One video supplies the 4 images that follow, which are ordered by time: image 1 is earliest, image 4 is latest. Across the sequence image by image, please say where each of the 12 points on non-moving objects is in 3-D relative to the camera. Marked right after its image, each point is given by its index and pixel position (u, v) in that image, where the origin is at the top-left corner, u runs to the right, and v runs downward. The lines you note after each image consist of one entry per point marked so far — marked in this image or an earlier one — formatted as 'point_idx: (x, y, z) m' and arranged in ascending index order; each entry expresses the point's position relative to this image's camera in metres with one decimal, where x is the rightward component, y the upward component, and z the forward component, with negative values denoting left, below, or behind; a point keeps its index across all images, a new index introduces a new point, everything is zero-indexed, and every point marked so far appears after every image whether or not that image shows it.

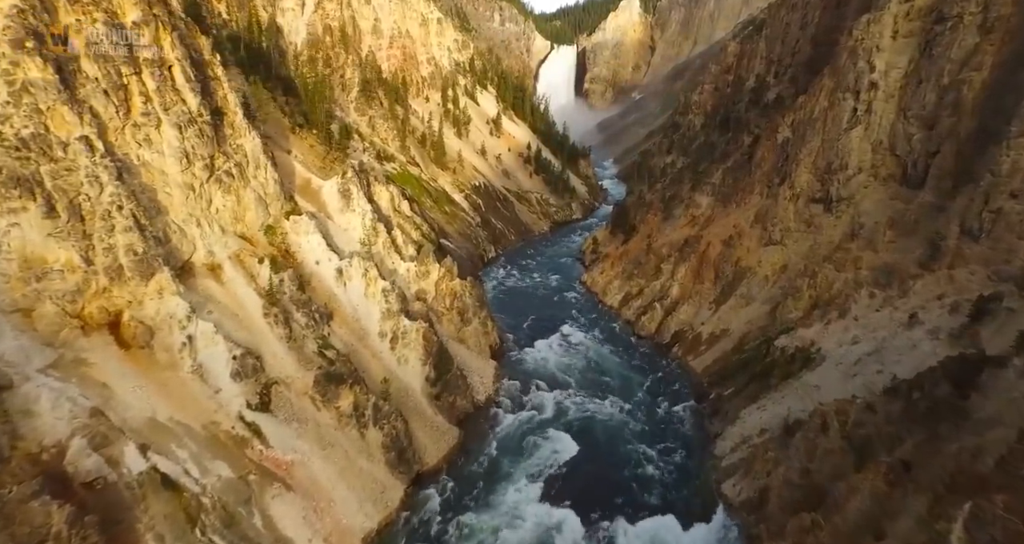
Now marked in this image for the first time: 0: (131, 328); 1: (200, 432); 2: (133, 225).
0: (-11.4, -1.7, +17.2) m
1: (-9.1, -4.7, +16.8) m
2: (-11.7, +1.5, +17.8) m
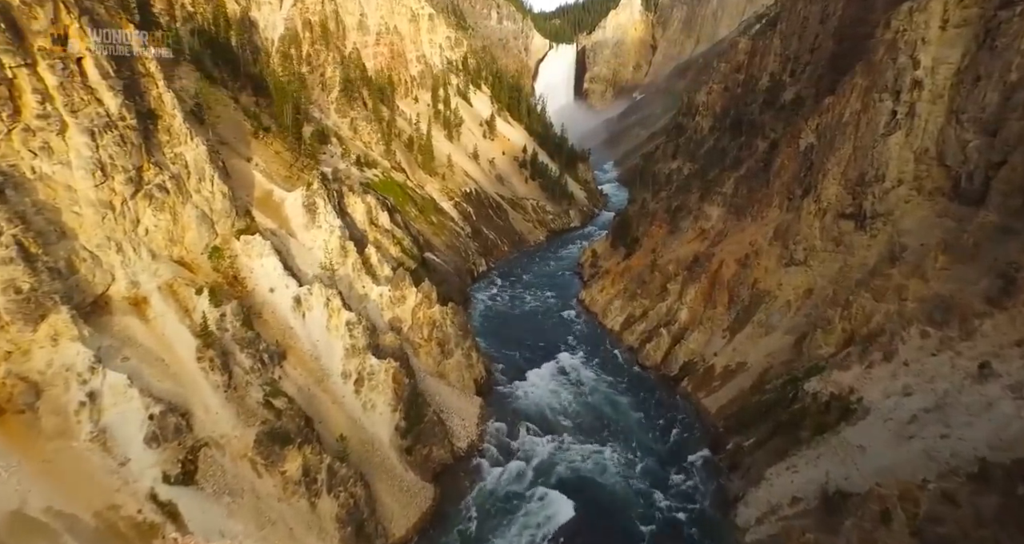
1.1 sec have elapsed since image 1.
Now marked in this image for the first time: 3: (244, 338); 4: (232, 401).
0: (-11.9, -2.7, +13.6) m
1: (-9.7, -5.8, +13.2) m
2: (-12.3, +0.4, +14.2) m
3: (-8.9, -2.2, +19.1) m
4: (-8.6, -3.9, +17.6) m
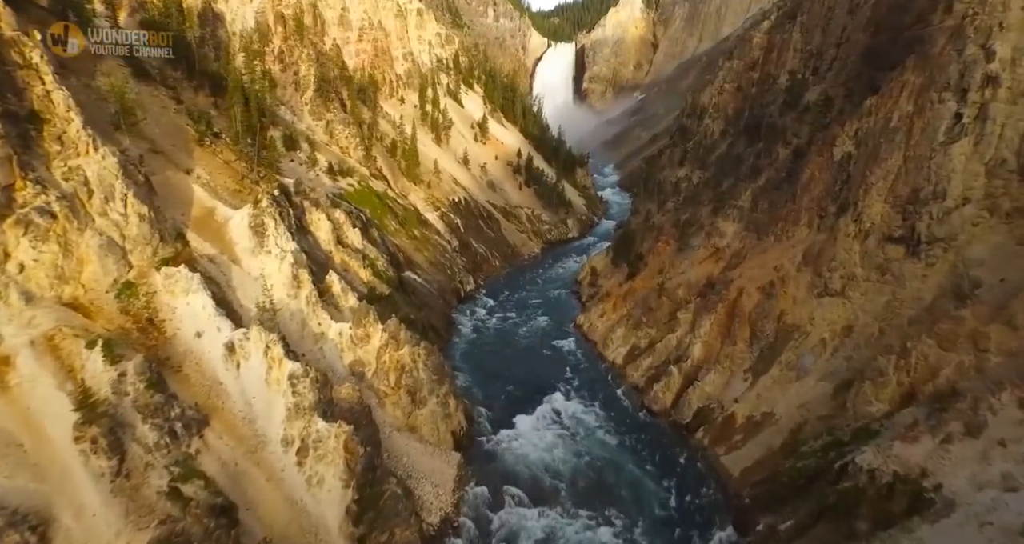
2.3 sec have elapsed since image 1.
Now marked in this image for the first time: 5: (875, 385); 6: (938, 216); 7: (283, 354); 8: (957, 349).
0: (-12.5, -4.0, +9.5) m
1: (-10.3, -7.0, +9.1) m
2: (-12.9, -0.9, +10.1) m
3: (-9.5, -3.4, +15.0) m
4: (-9.2, -5.2, +13.5) m
5: (+11.5, -3.6, +18.2) m
6: (+14.1, +1.8, +19.0) m
7: (-7.2, -2.6, +18.0) m
8: (+12.8, -2.2, +16.6) m
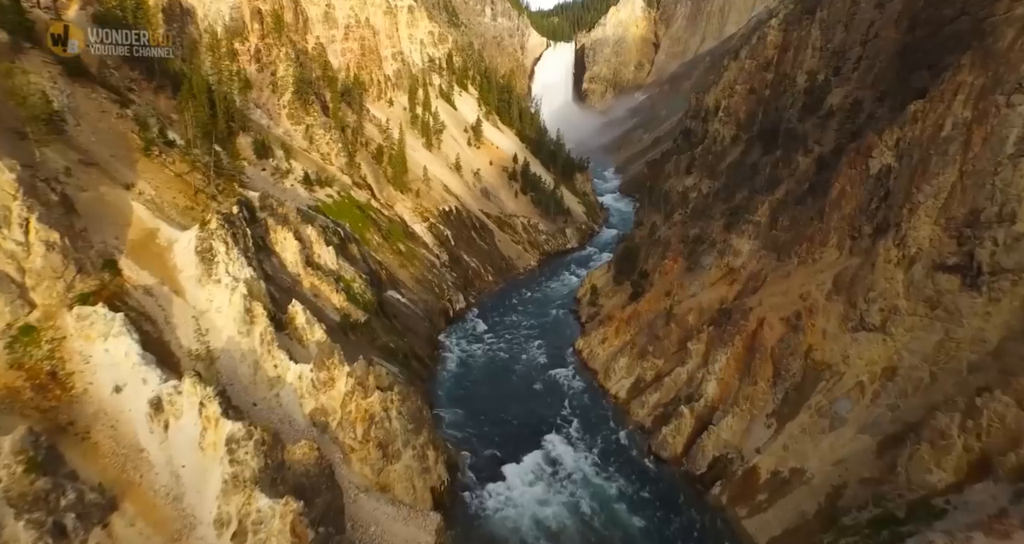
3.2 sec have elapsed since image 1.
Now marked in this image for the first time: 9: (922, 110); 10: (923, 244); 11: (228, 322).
0: (-13.0, -5.1, +6.4) m
1: (-10.7, -8.1, +6.0) m
2: (-13.3, -2.0, +7.0) m
3: (-9.9, -4.5, +11.9) m
4: (-9.6, -6.3, +10.4) m
5: (+11.1, -4.7, +15.1) m
6: (+13.7, +0.8, +15.9) m
7: (-7.6, -3.6, +14.9) m
8: (+12.4, -3.3, +13.5) m
9: (+13.8, +5.5, +19.4) m
10: (+13.0, +0.9, +18.2) m
11: (-9.2, -1.6, +18.6) m
